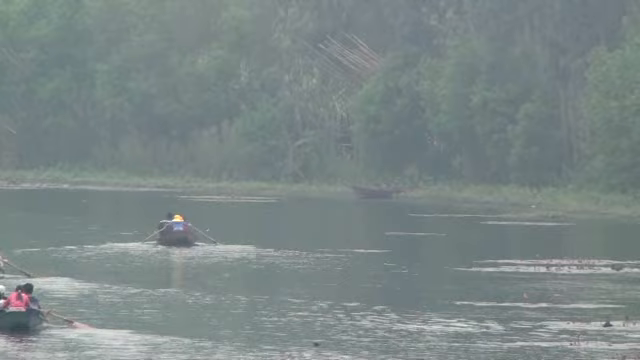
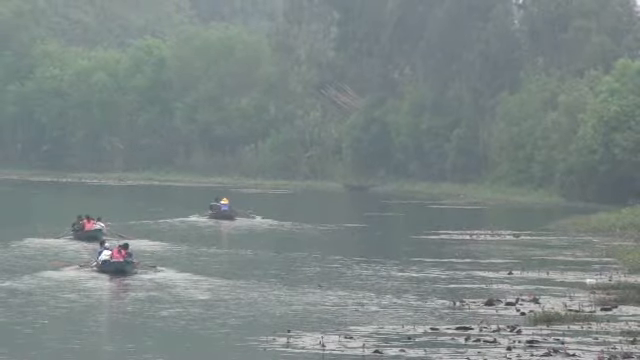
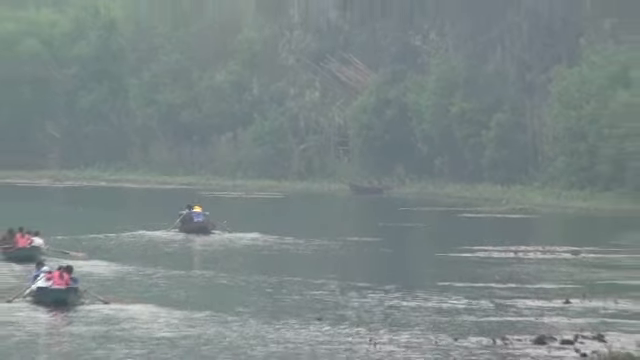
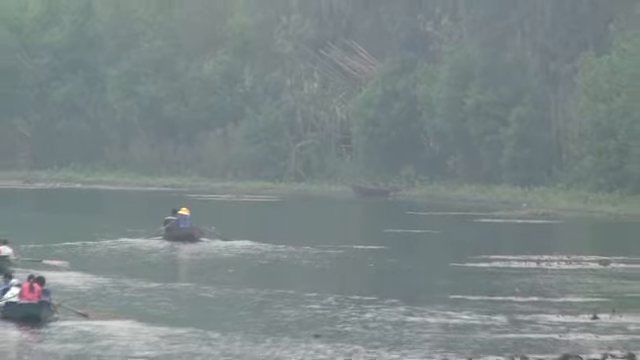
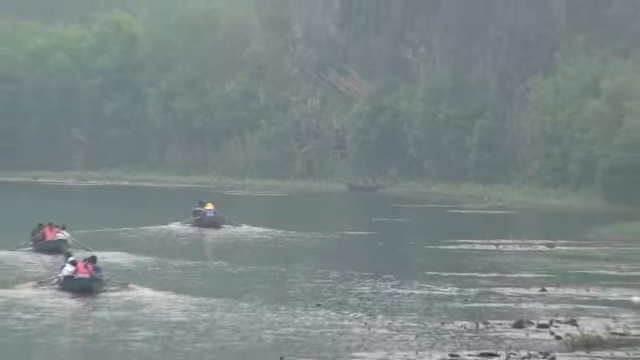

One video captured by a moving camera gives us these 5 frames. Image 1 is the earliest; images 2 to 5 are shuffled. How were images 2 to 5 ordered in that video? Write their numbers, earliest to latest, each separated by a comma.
4, 3, 5, 2
